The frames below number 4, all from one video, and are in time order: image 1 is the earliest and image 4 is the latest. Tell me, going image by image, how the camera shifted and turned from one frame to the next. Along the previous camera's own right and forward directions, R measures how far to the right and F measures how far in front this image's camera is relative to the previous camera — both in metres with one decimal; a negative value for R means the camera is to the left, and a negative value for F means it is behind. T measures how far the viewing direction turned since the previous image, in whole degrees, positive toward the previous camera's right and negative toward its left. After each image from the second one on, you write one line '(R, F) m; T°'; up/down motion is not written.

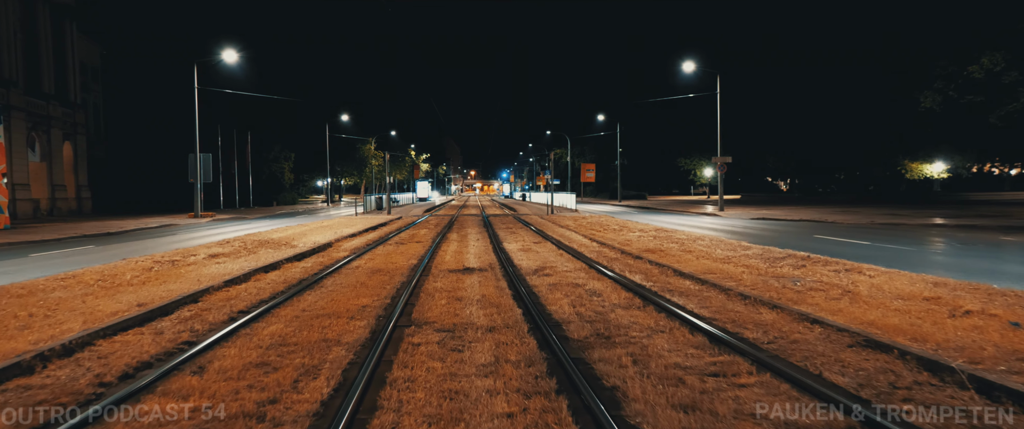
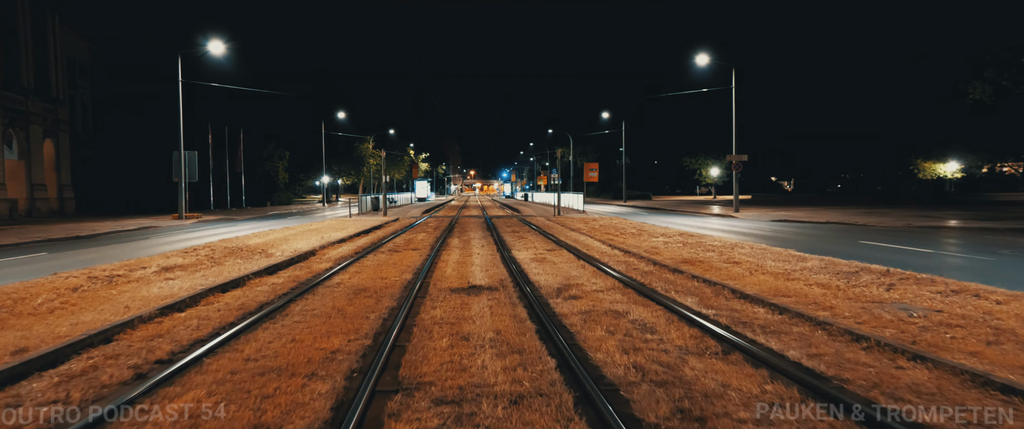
(-0.3, +2.0) m; 0°
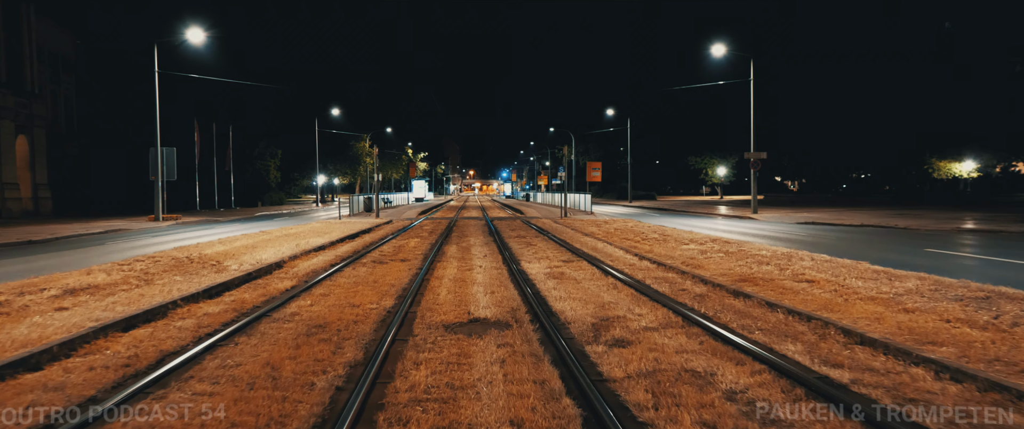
(-0.2, +2.4) m; 0°
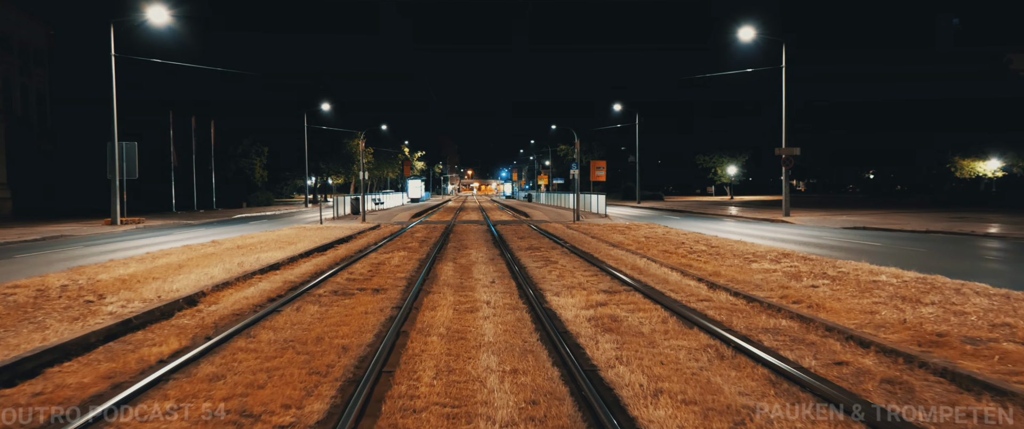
(-0.3, +3.5) m; 0°
